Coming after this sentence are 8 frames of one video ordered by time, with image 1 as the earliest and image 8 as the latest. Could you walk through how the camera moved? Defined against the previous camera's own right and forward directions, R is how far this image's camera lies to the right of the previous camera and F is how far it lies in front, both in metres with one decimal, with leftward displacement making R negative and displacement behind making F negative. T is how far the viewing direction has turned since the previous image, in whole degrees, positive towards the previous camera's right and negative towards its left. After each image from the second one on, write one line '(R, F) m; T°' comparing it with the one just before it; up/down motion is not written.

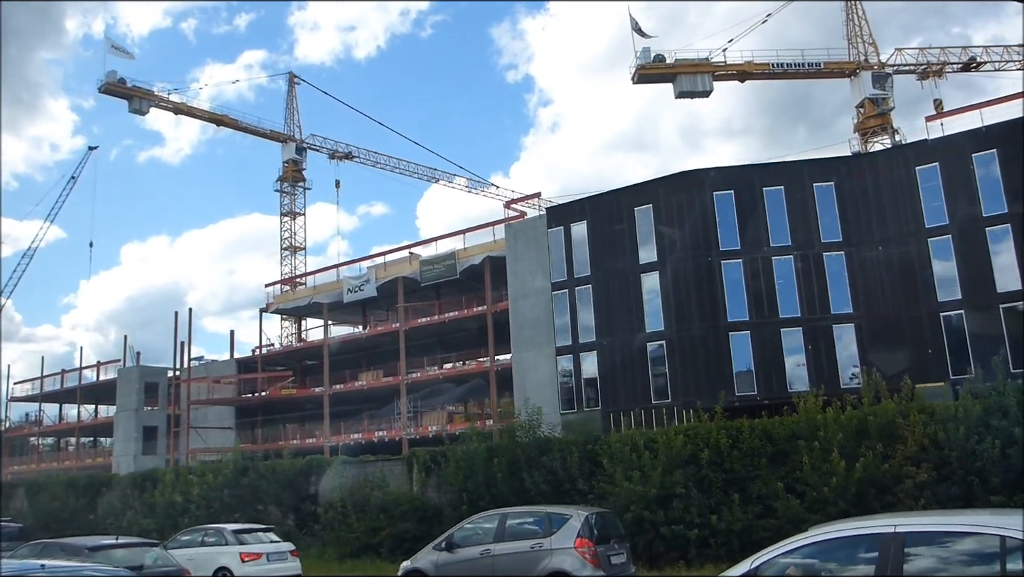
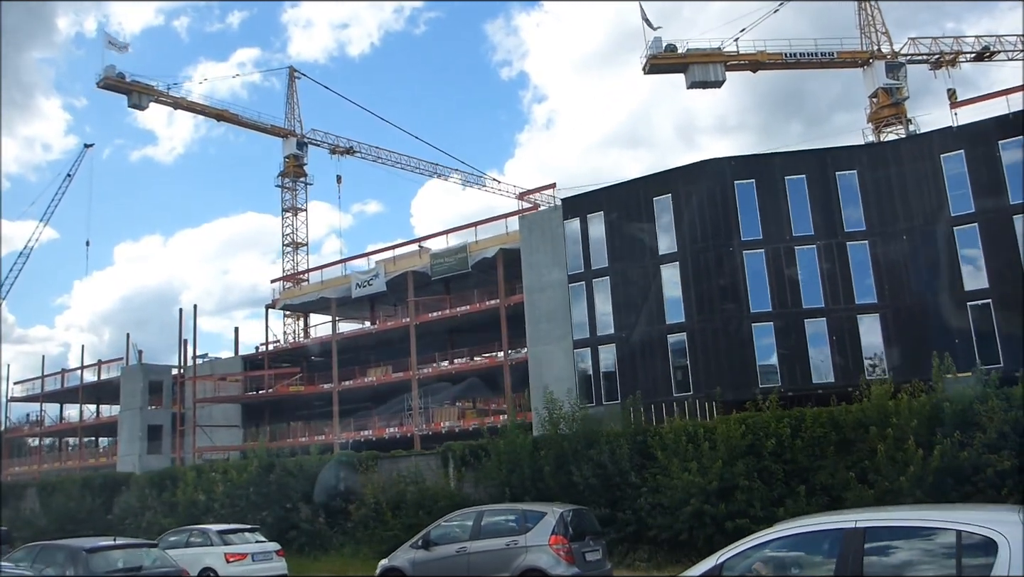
(-0.8, +0.6) m; 0°
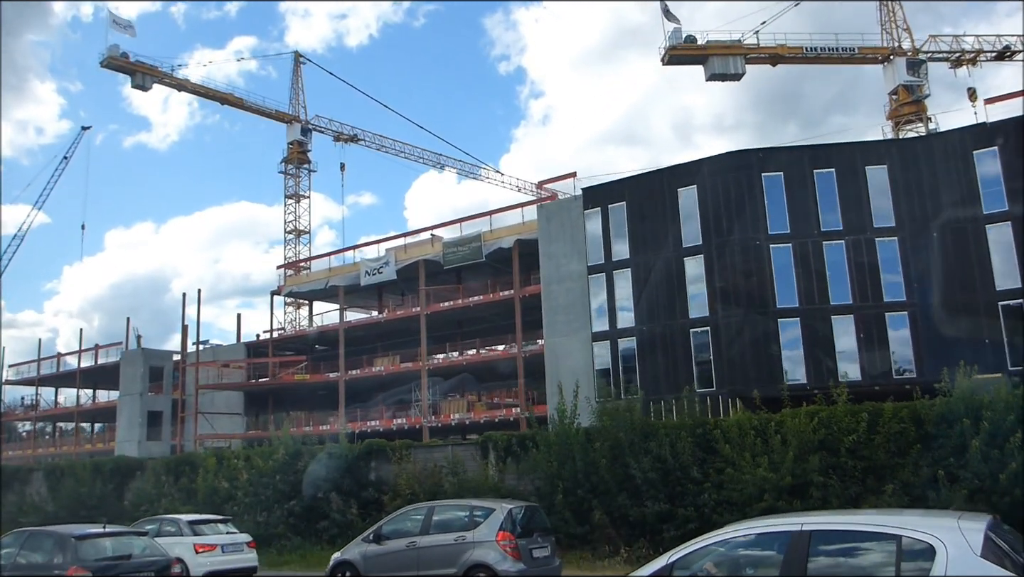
(-1.0, +0.7) m; +1°
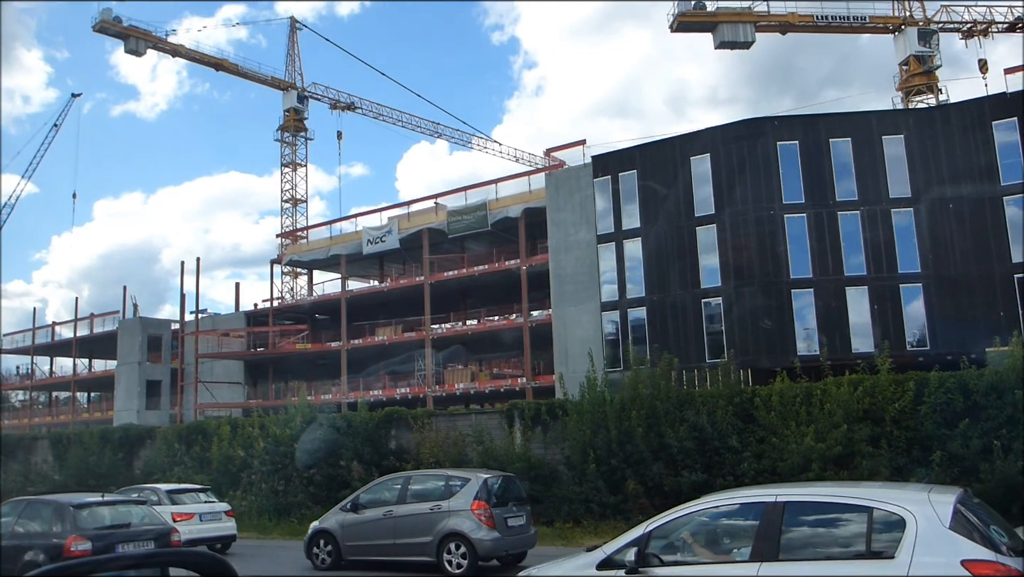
(-0.6, +0.4) m; +1°
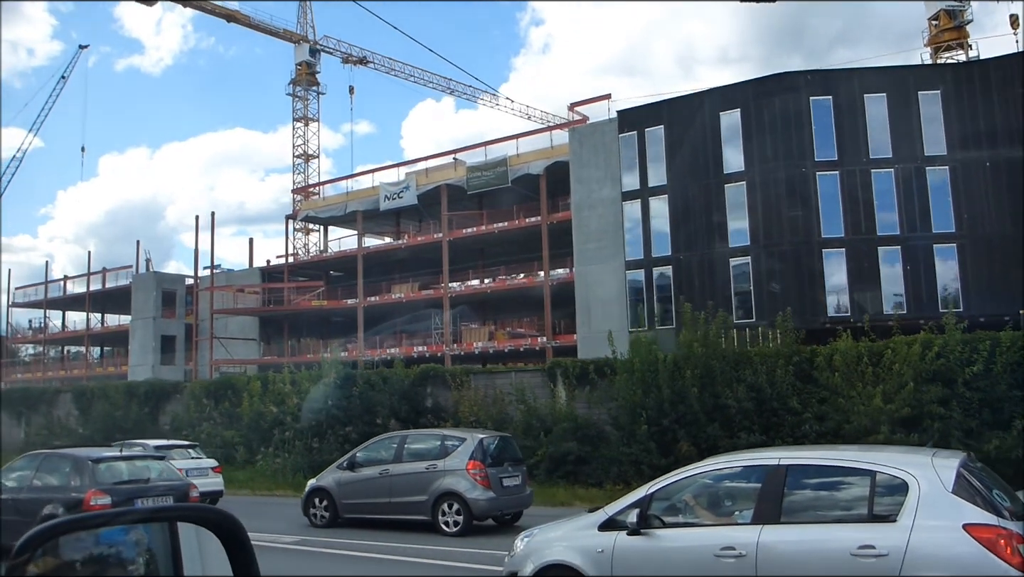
(-0.7, +0.5) m; 0°
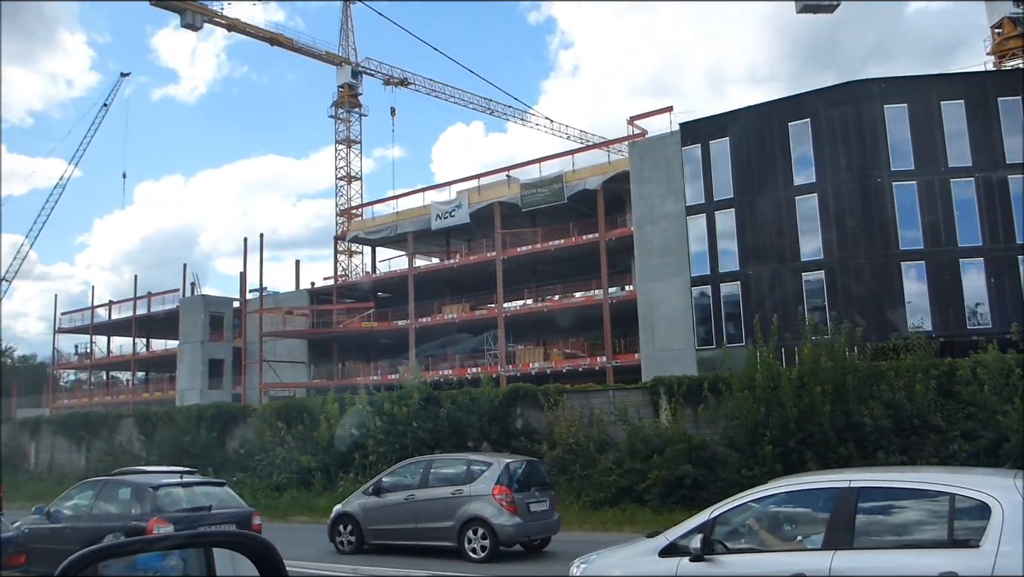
(-1.1, +0.8) m; -2°
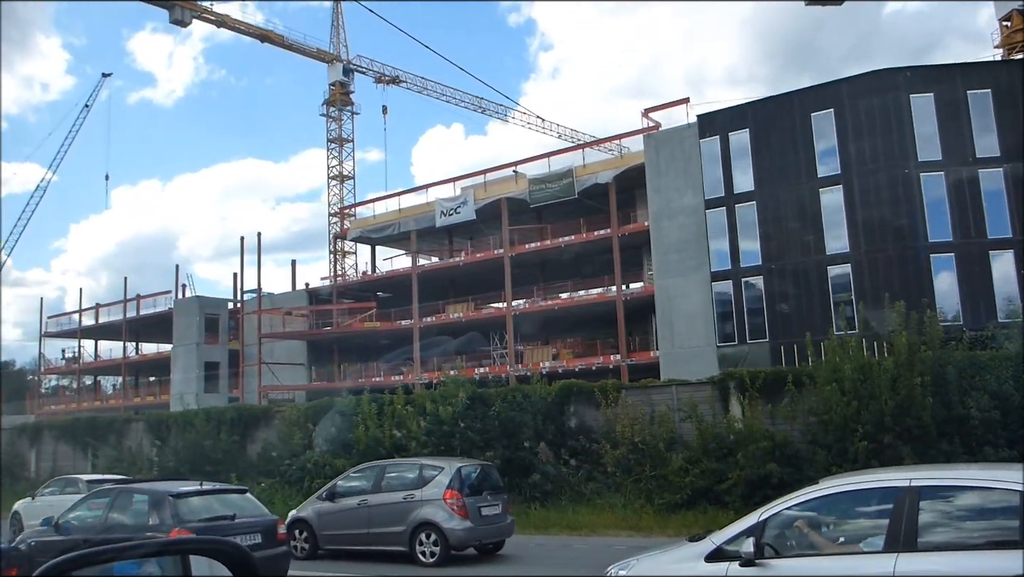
(-1.2, +0.9) m; +1°
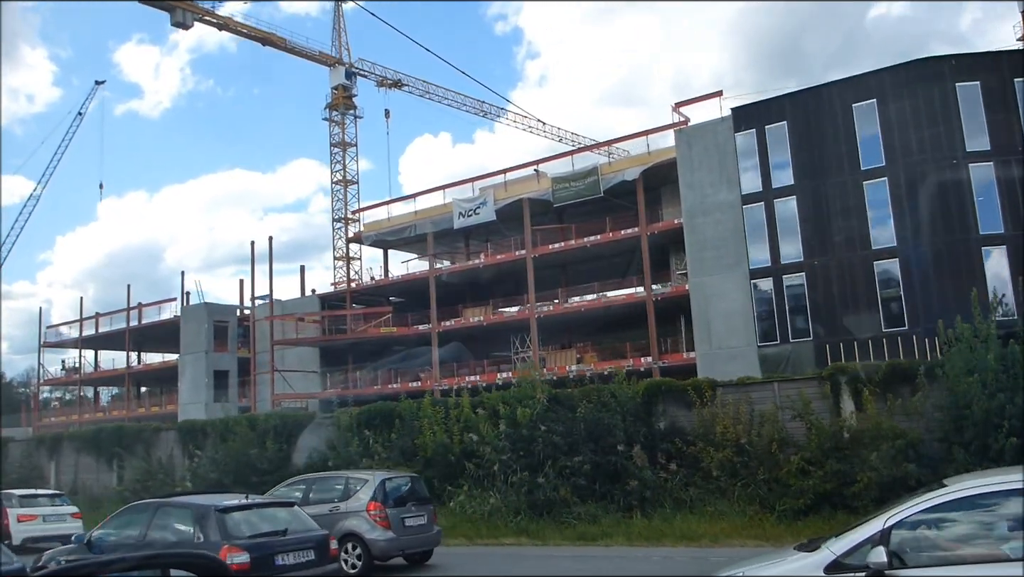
(-1.4, +1.0) m; +1°
